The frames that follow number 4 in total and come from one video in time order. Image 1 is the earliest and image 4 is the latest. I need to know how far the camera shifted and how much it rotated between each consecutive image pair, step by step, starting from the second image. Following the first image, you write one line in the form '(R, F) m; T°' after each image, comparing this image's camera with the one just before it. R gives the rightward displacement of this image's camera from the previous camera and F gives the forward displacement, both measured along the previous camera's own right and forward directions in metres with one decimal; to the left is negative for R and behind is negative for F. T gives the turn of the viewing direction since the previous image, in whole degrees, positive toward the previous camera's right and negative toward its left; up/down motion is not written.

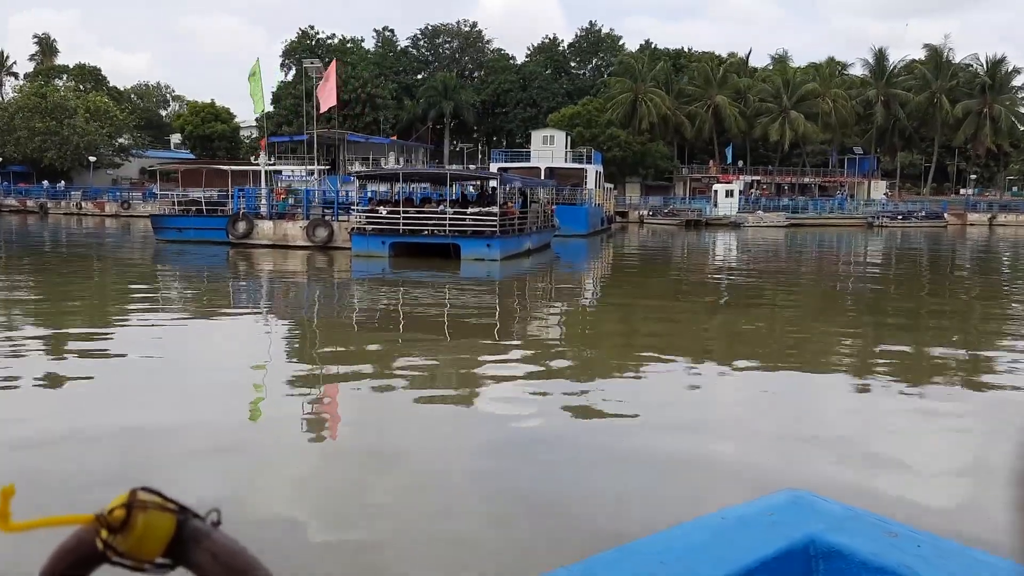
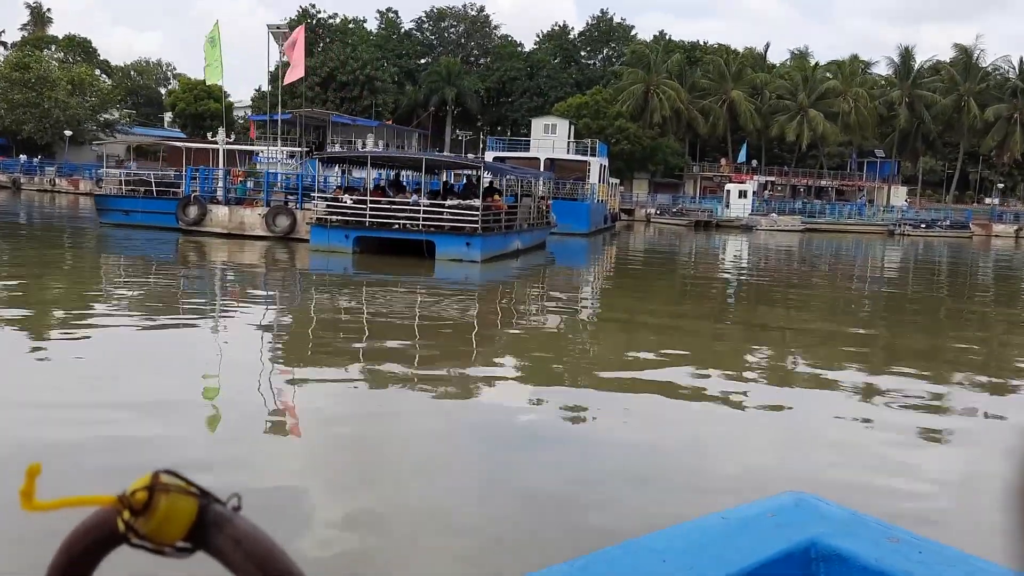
(+0.1, +0.9) m; 0°
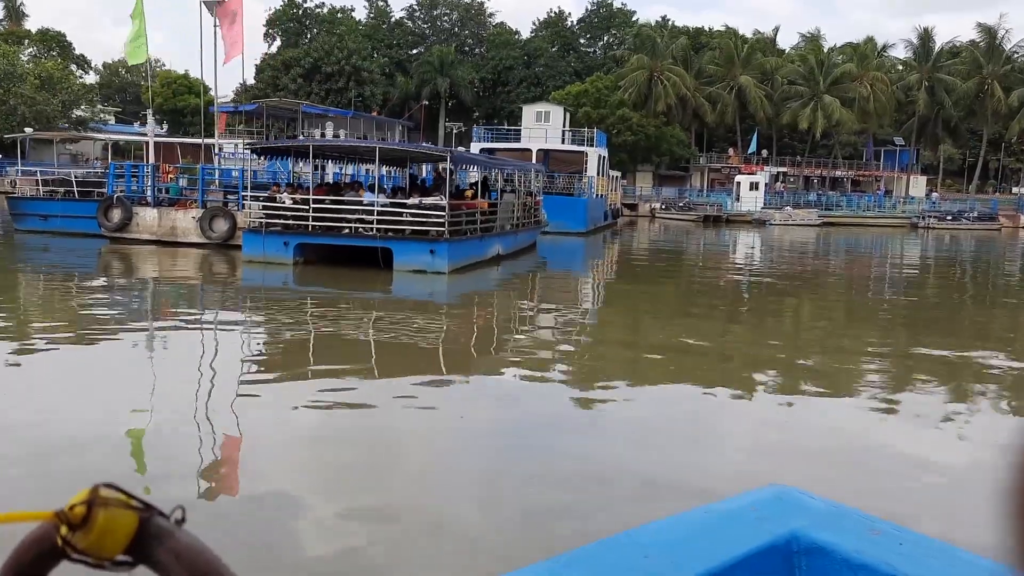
(+0.2, +1.0) m; 0°
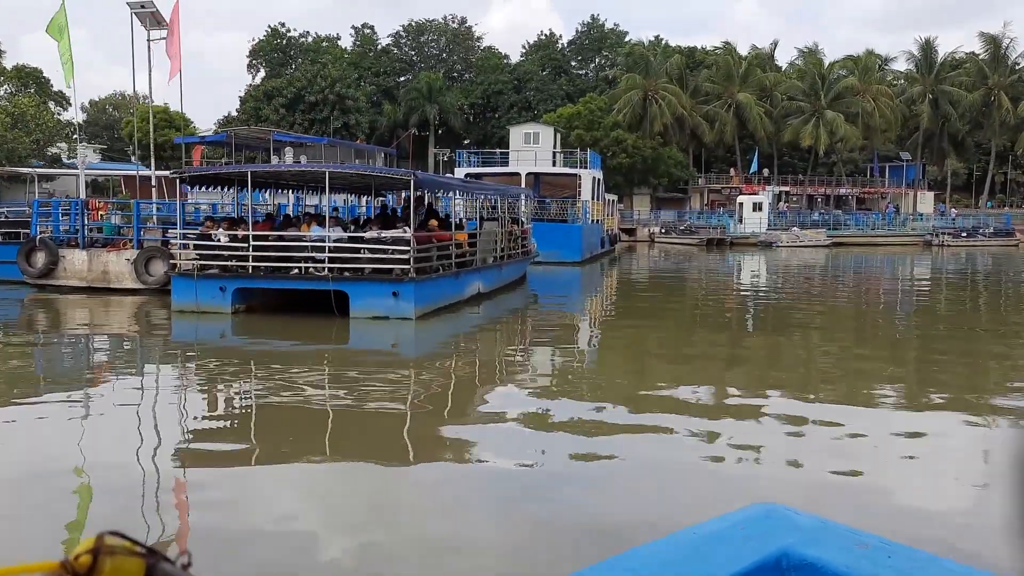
(+0.1, +0.7) m; 0°
